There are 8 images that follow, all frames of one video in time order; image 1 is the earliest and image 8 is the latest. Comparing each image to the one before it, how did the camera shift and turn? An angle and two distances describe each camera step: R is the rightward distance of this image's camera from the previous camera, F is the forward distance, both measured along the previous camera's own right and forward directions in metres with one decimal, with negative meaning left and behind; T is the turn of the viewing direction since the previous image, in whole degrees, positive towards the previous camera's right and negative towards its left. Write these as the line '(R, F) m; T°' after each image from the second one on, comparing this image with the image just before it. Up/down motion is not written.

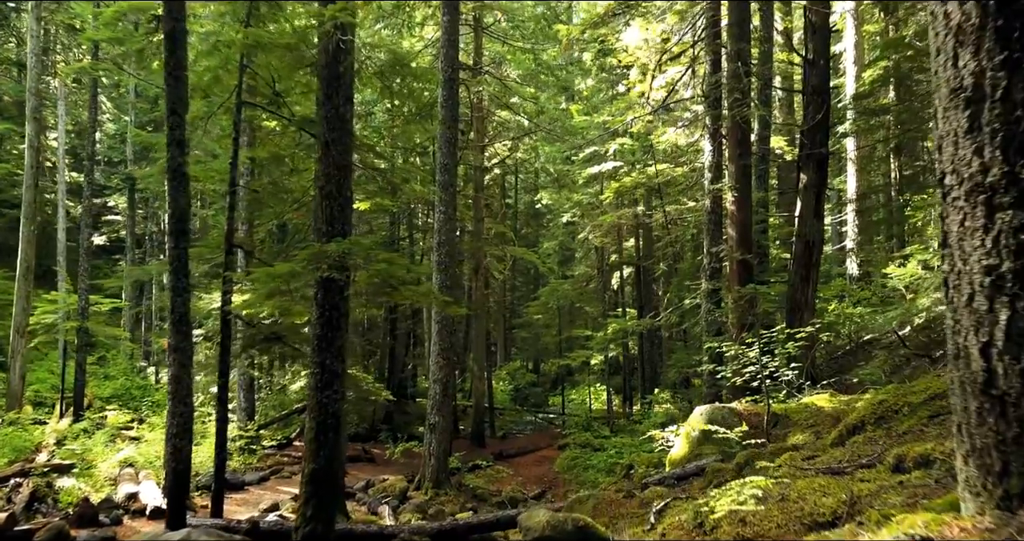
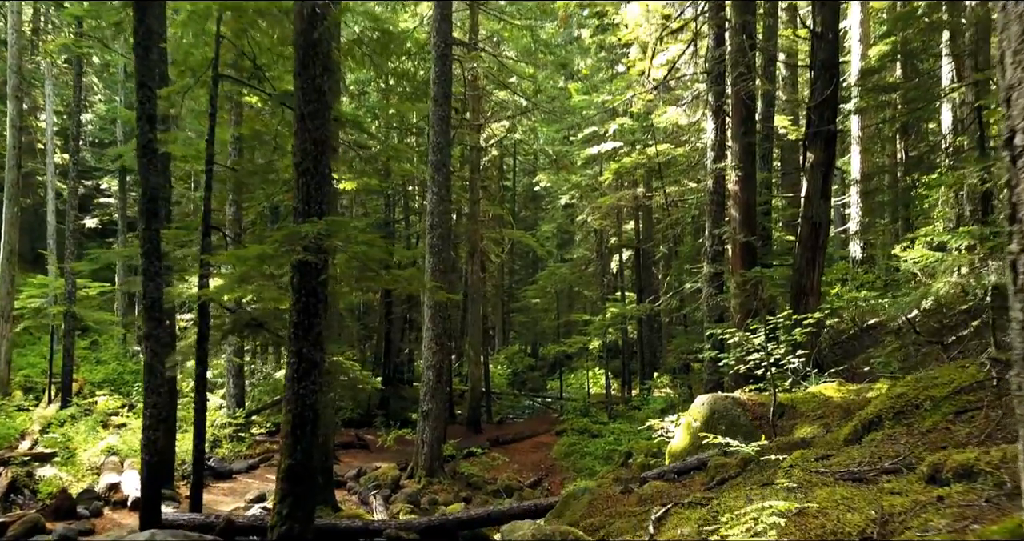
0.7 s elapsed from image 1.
(+0.1, +0.4) m; 0°
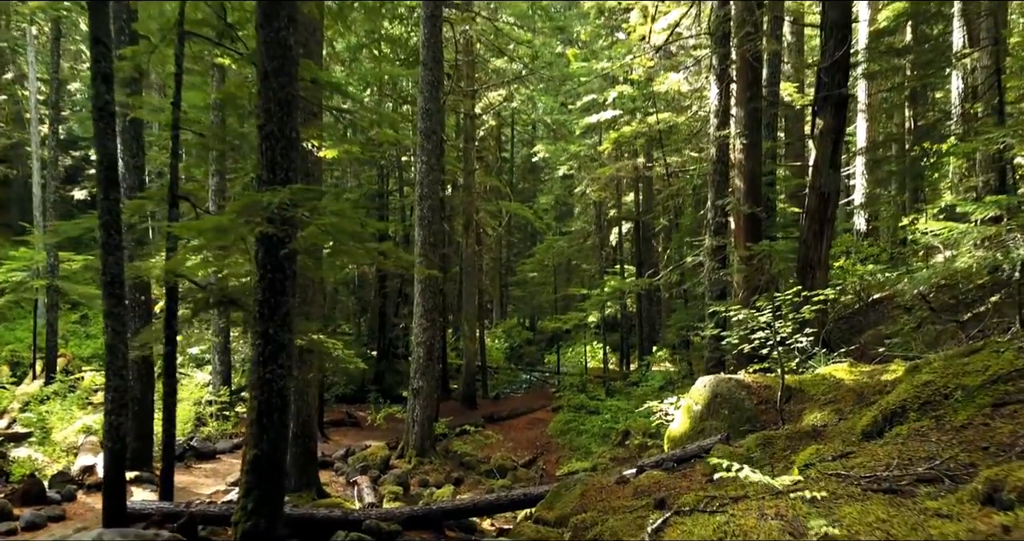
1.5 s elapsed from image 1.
(+0.1, +0.5) m; 0°
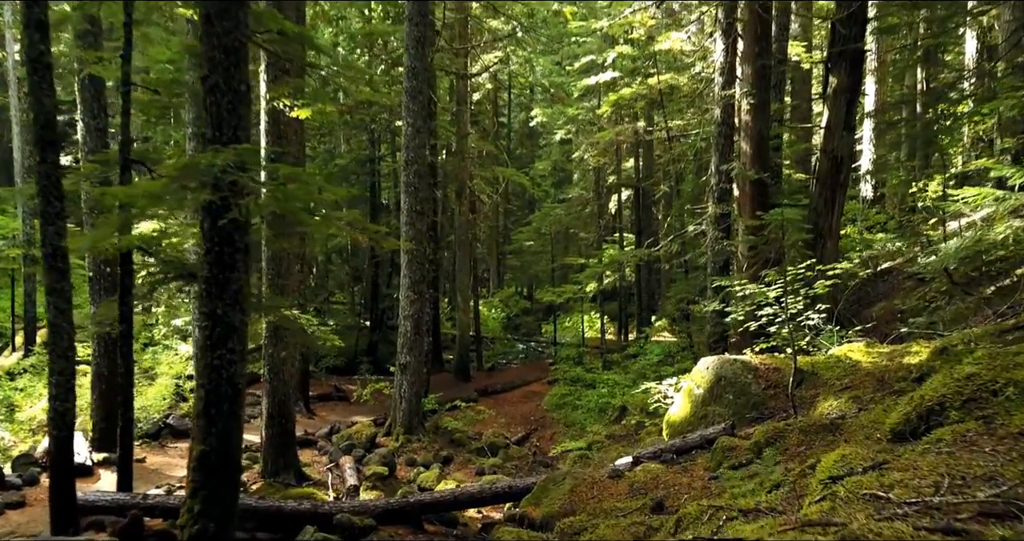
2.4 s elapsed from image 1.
(+0.1, +0.6) m; 0°
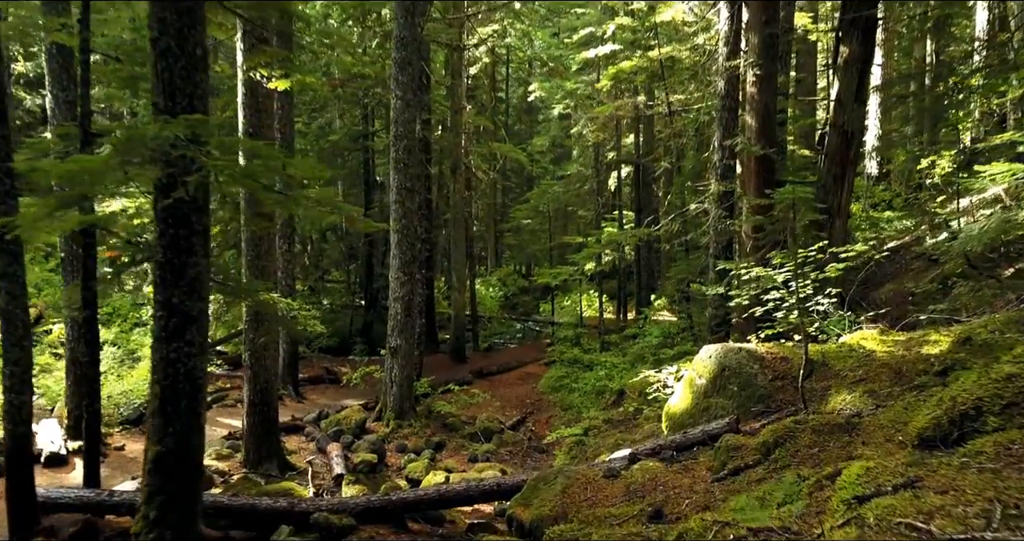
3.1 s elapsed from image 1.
(+0.1, +0.4) m; 0°
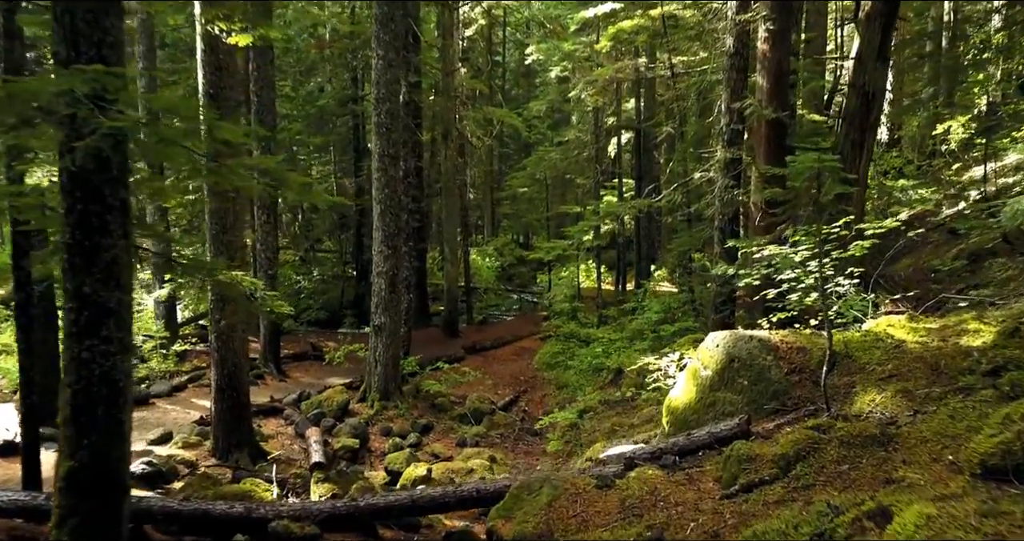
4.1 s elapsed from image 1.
(+0.1, +0.7) m; 0°
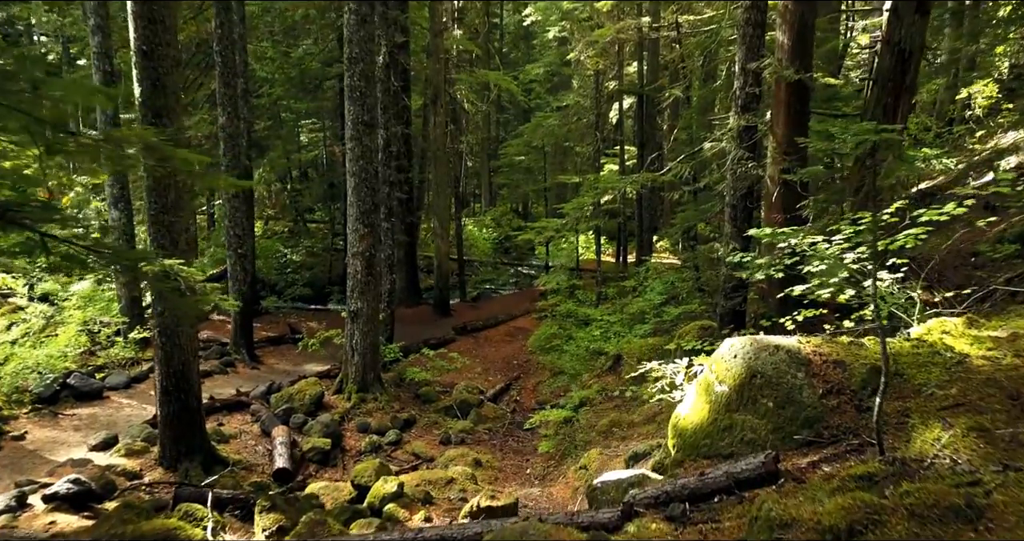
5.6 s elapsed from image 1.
(+0.2, +1.0) m; 0°
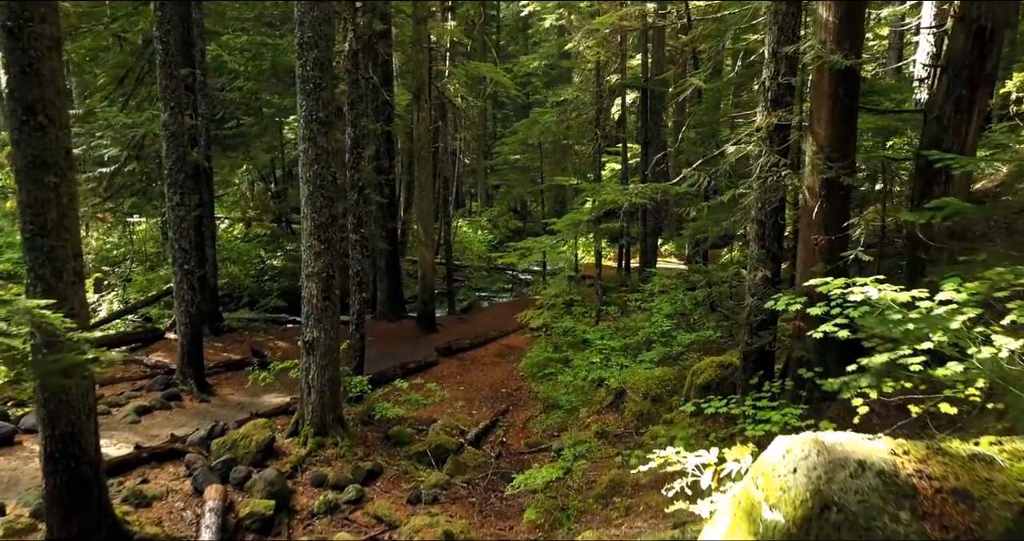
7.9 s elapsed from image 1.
(+0.2, +1.5) m; 0°
